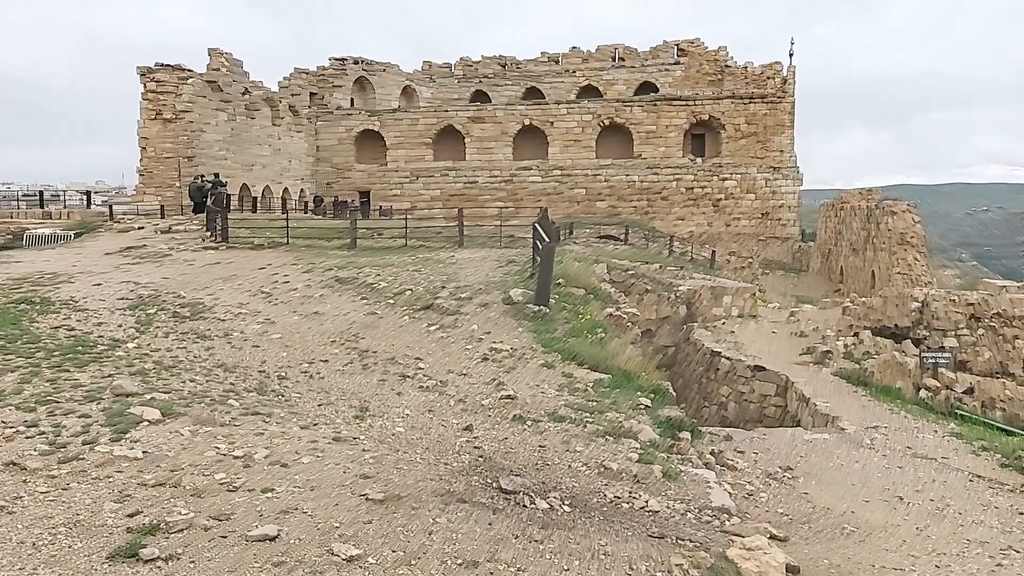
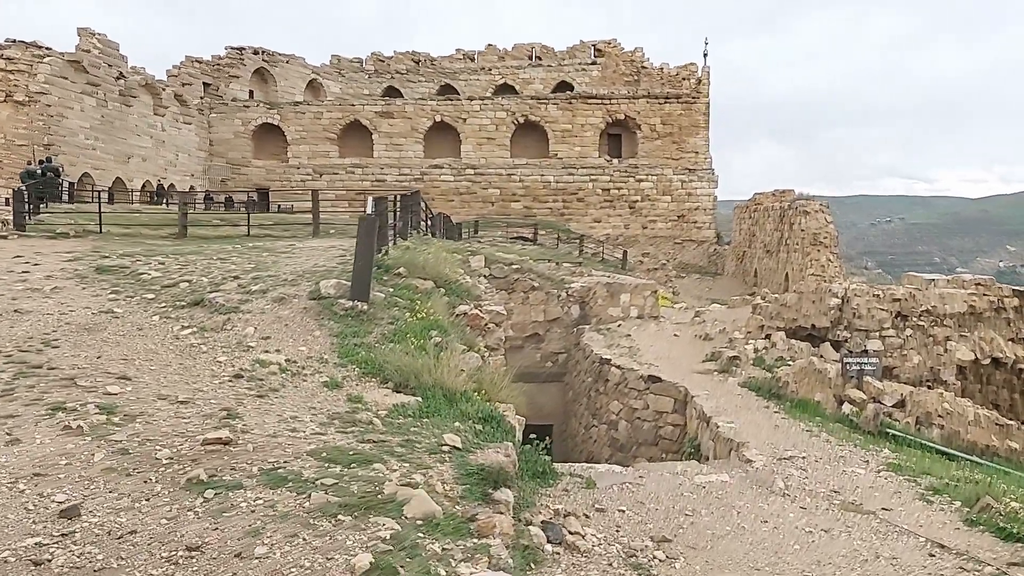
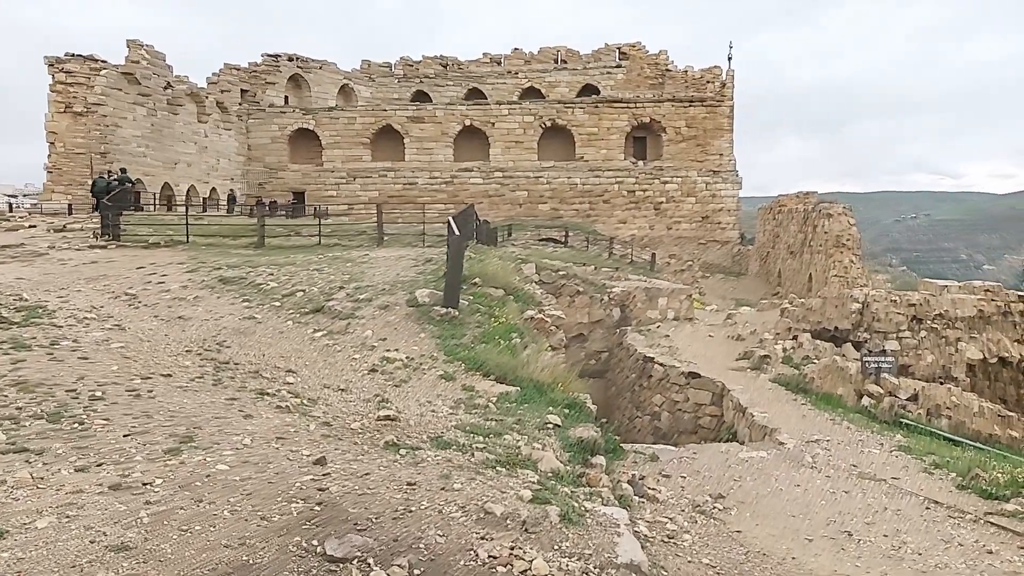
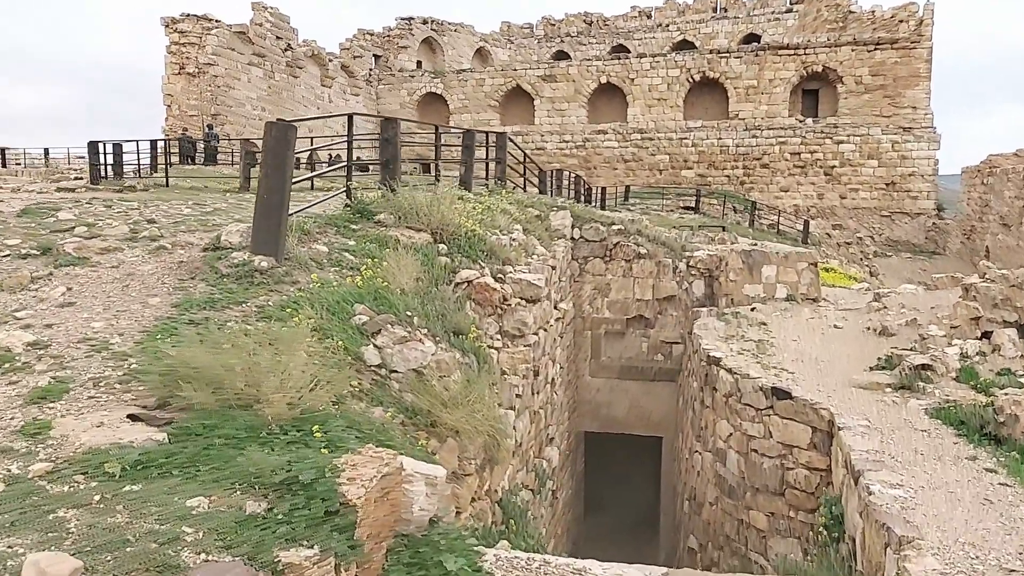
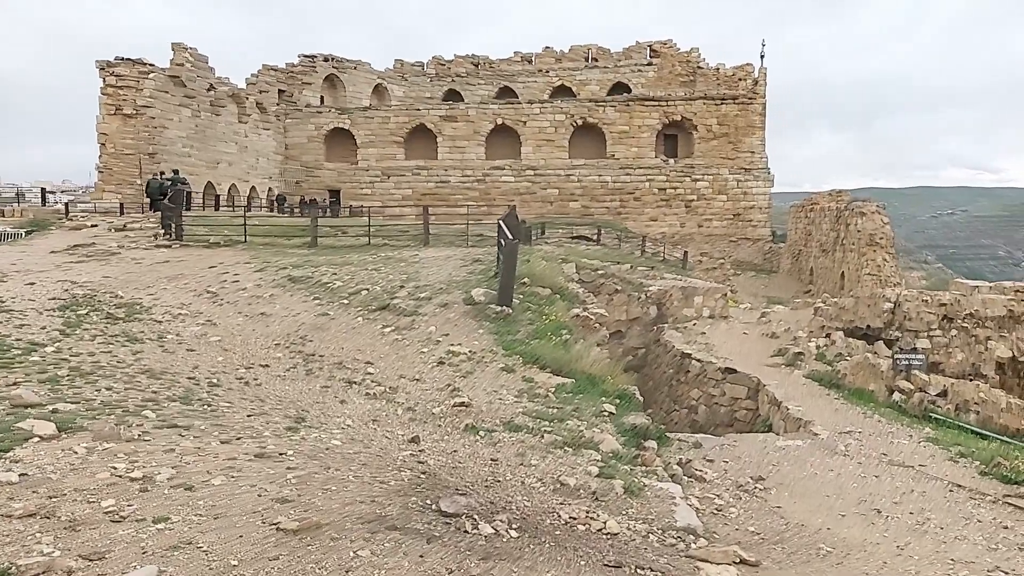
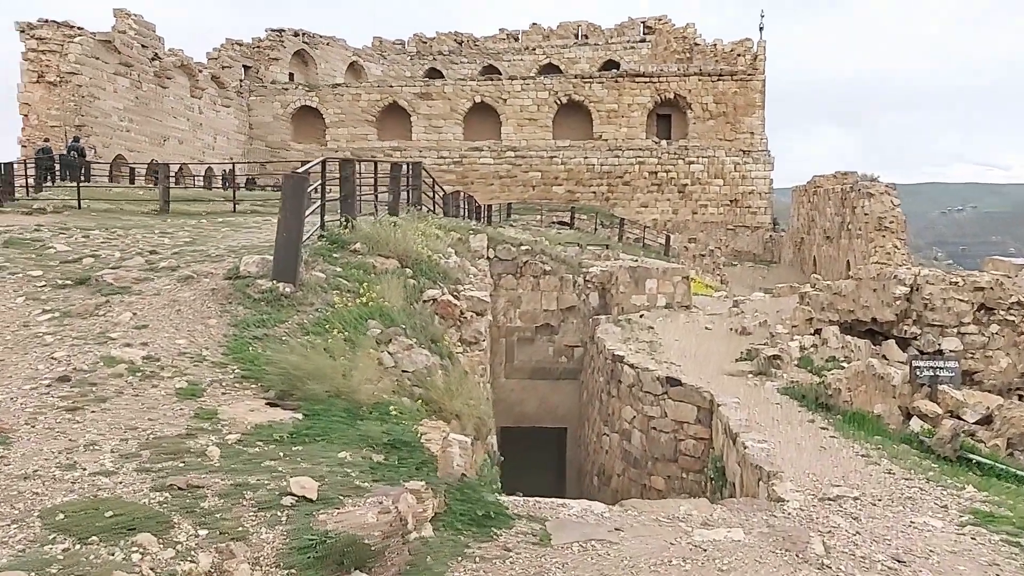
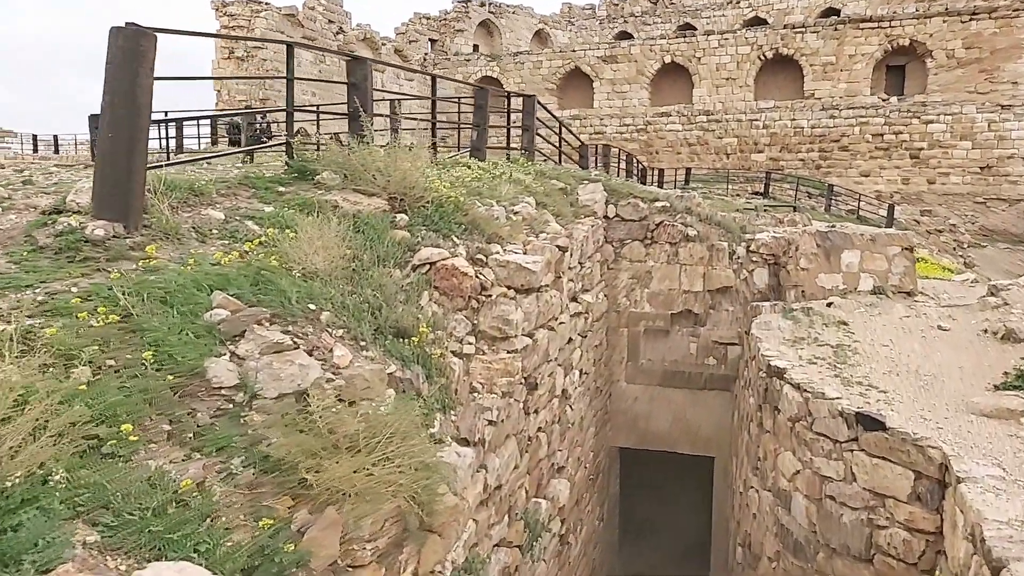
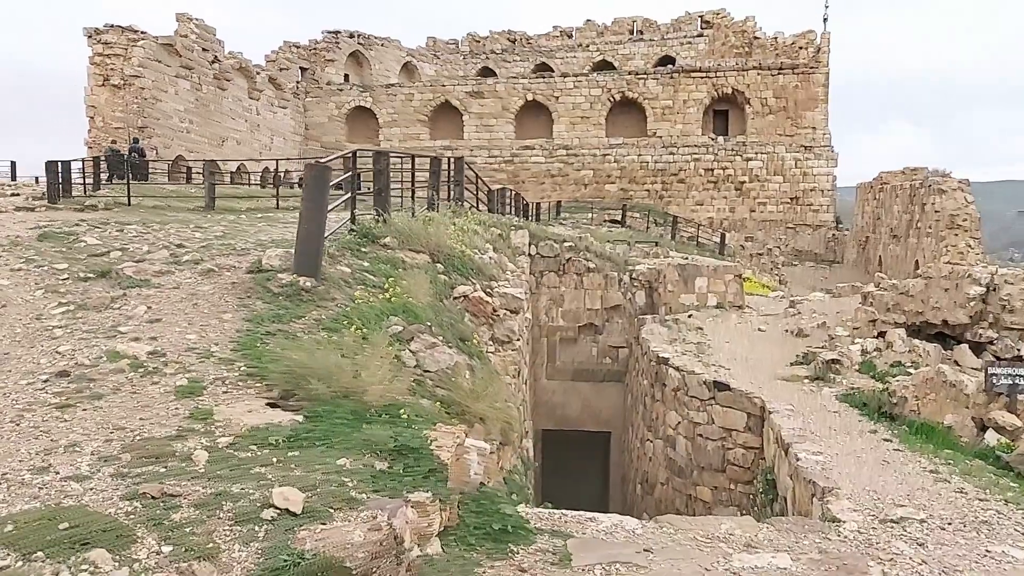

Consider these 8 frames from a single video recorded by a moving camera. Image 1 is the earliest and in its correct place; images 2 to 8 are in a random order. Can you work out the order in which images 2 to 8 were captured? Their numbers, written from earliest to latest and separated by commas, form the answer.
5, 3, 2, 6, 8, 4, 7
